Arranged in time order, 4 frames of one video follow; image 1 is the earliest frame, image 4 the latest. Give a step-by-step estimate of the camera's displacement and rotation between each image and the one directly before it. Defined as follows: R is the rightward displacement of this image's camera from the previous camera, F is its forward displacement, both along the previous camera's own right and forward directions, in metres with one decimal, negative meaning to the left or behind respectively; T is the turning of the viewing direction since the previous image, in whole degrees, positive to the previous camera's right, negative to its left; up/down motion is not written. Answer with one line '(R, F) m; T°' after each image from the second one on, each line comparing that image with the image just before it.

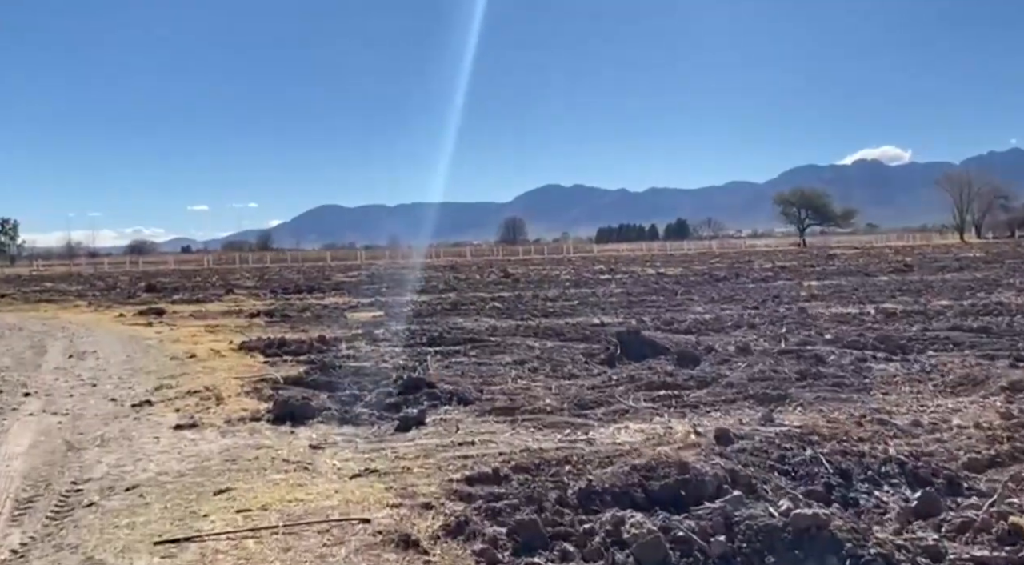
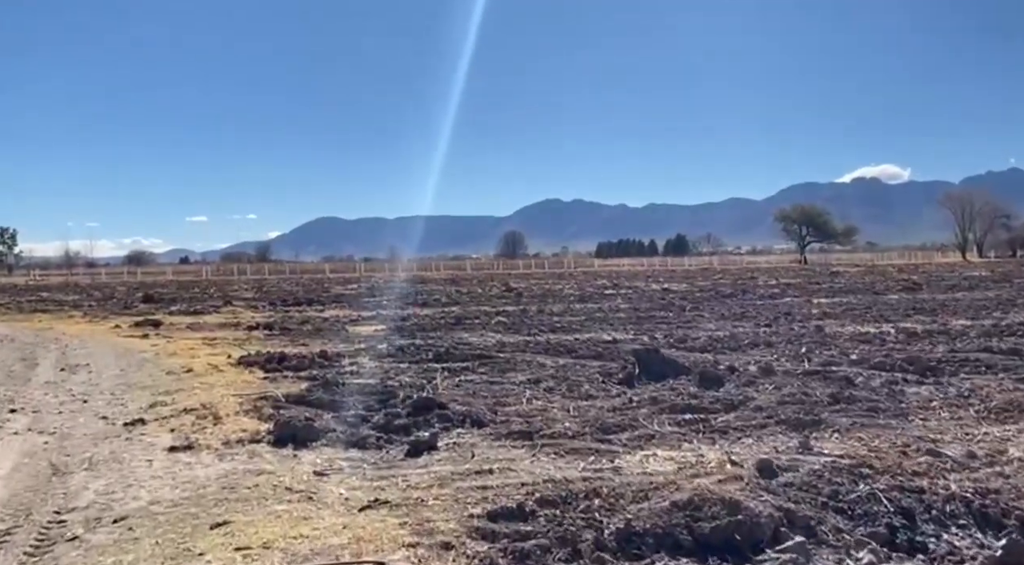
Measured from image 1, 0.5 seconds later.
(-0.2, +0.6) m; 0°
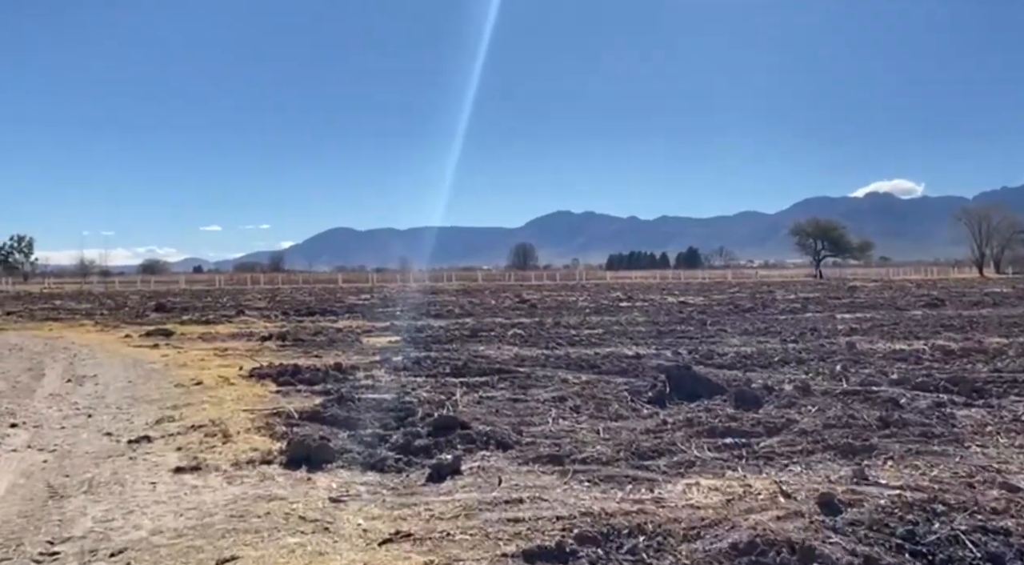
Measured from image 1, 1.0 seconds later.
(-0.2, +0.6) m; -1°
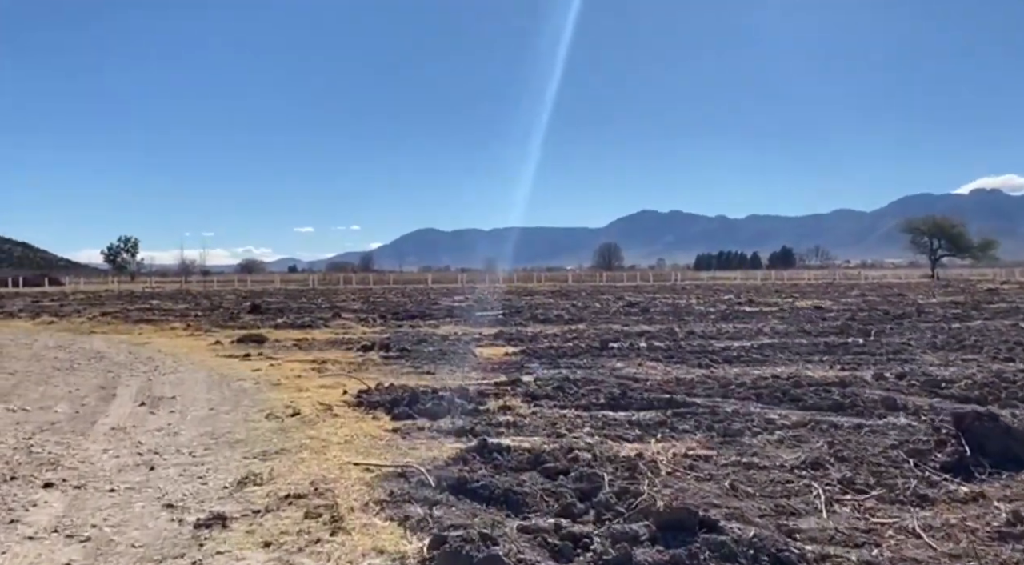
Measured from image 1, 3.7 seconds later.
(-1.4, +3.4) m; -6°
